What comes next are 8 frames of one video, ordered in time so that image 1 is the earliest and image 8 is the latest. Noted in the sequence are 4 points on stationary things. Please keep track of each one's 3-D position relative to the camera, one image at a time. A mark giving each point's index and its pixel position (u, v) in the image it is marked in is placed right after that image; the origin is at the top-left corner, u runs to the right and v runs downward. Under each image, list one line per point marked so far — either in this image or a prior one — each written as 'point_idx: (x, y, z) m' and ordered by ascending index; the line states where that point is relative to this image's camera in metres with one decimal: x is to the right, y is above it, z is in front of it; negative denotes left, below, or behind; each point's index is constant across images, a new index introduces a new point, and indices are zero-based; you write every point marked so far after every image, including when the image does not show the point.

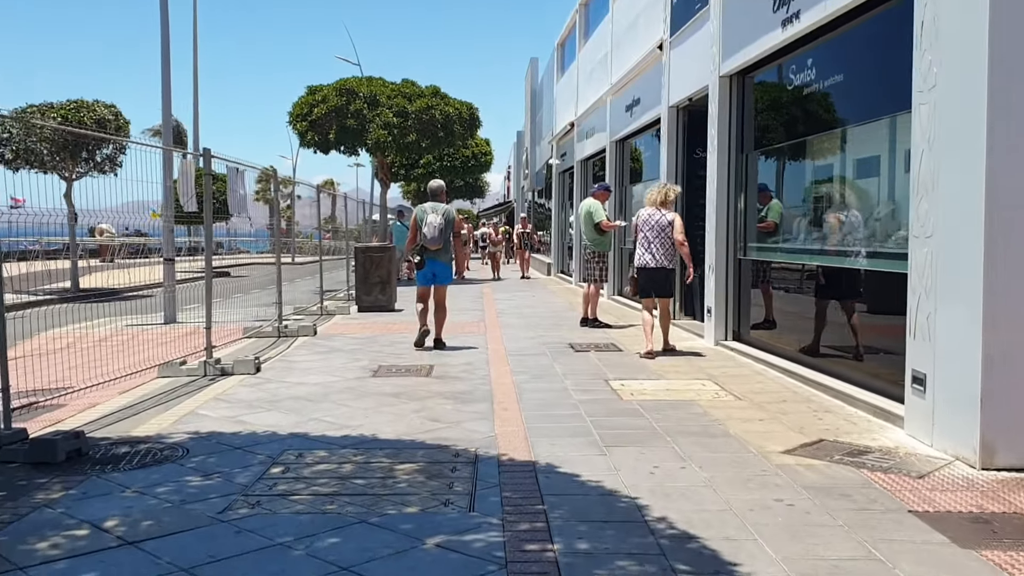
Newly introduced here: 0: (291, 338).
0: (-2.3, -0.5, +10.3) m
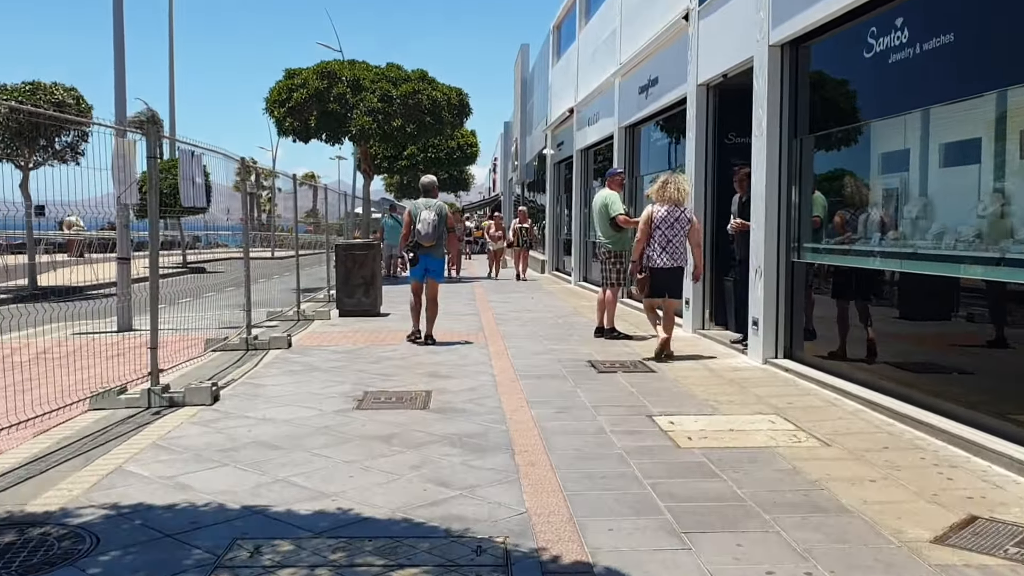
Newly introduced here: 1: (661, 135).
0: (-2.3, -0.6, +8.8) m
1: (+2.1, +2.0, +12.4) m
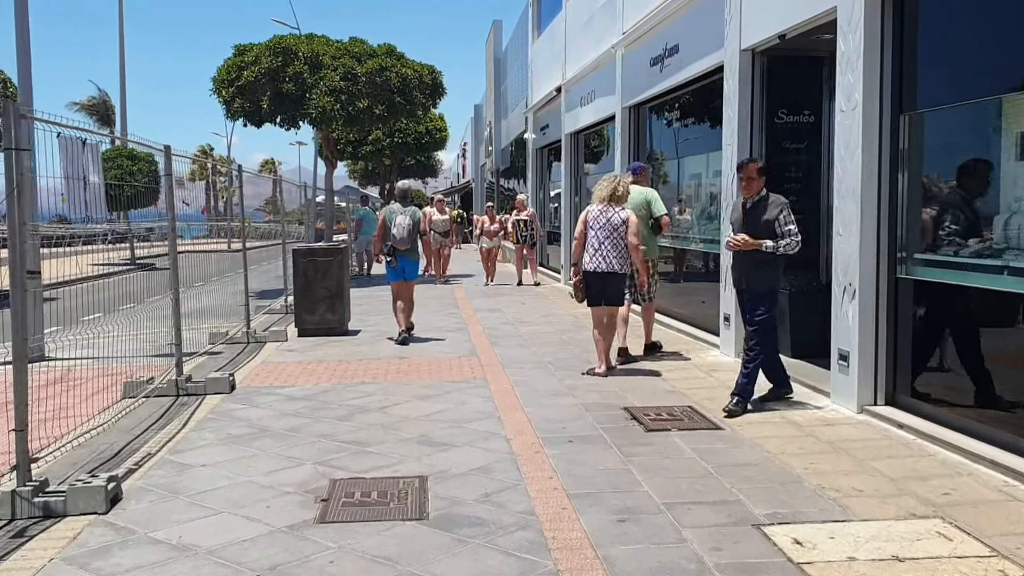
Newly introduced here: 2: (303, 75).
0: (-2.2, -0.8, +6.8) m
1: (+2.0, +1.9, +10.5) m
2: (-3.7, +3.7, +16.9) m
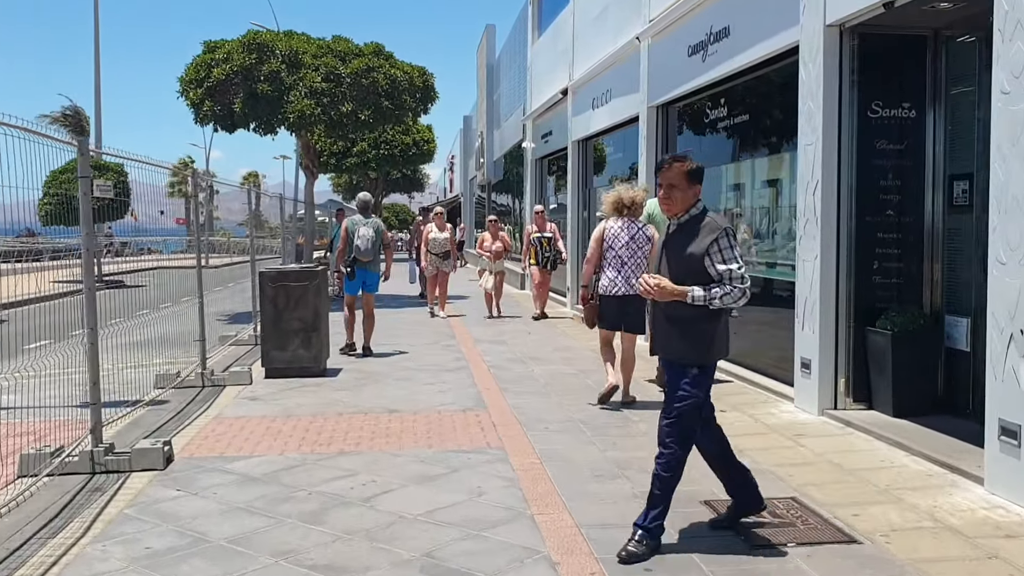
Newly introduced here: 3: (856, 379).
0: (-2.0, -1.0, +5.0) m
1: (+2.1, +1.6, +8.8) m
2: (-3.6, +3.4, +15.2) m
3: (+2.3, -0.6, +6.4) m
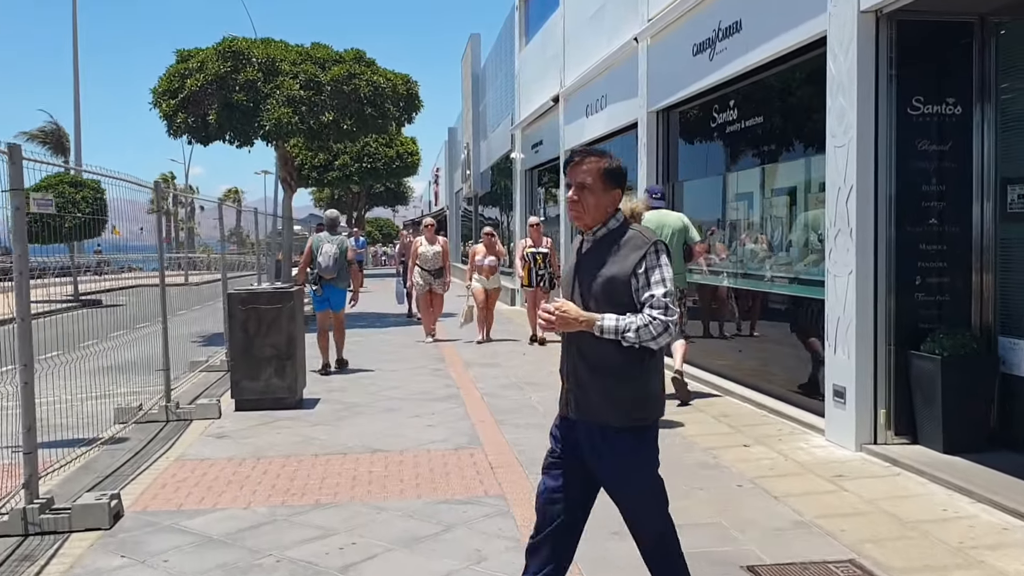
0: (-2.0, -1.1, +4.2) m
1: (+2.0, +1.5, +8.1) m
2: (-3.8, +3.1, +14.4) m
3: (+2.3, -0.7, +5.7) m
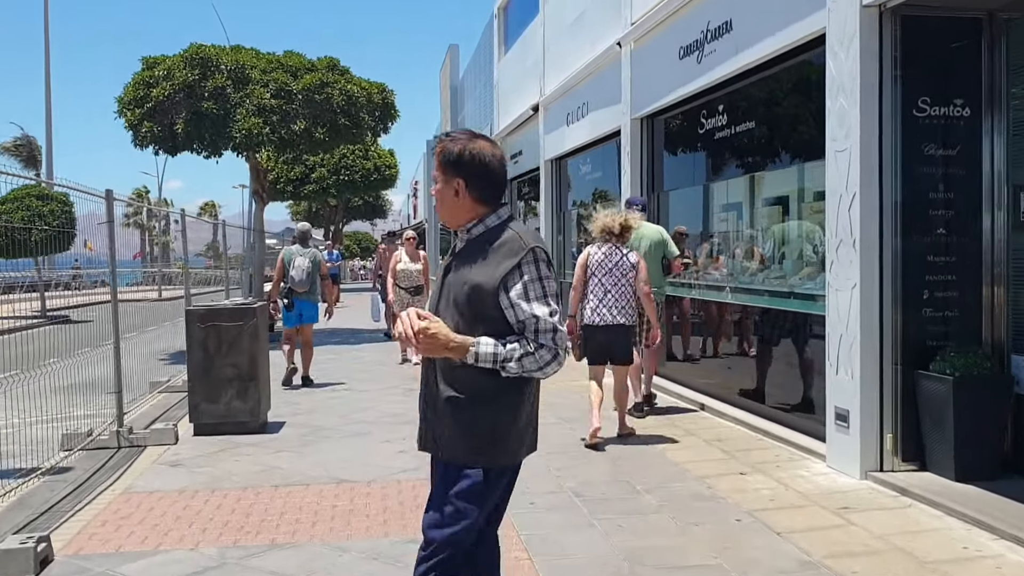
0: (-2.1, -1.2, +3.7) m
1: (+1.8, +1.3, +7.7) m
2: (-4.1, +2.8, +14.0) m
3: (+2.1, -0.8, +5.3) m
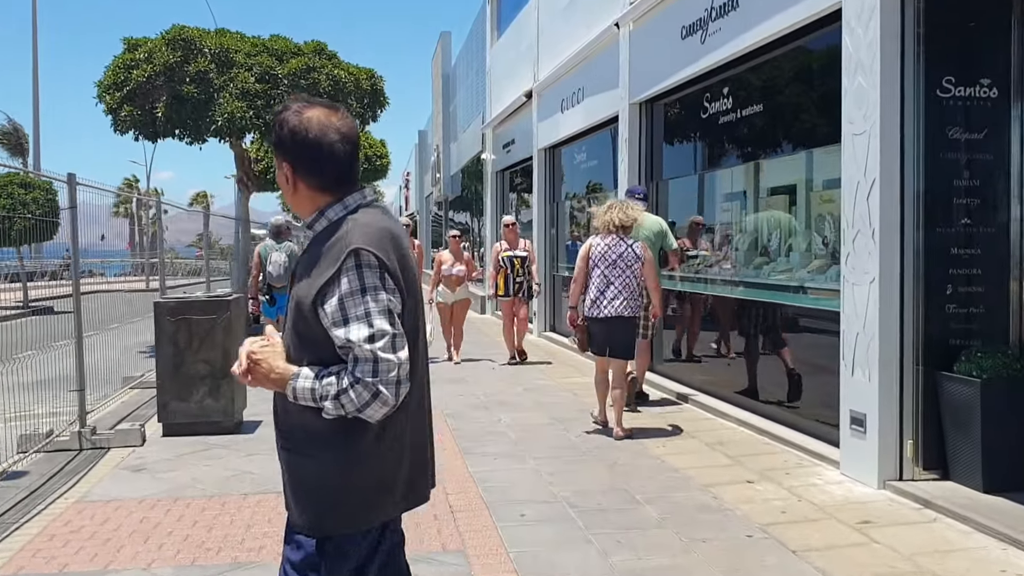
0: (-2.2, -1.2, +3.3) m
1: (+1.8, +1.4, +7.3) m
2: (-4.2, +3.0, +13.5) m
3: (+2.1, -0.8, +4.9) m
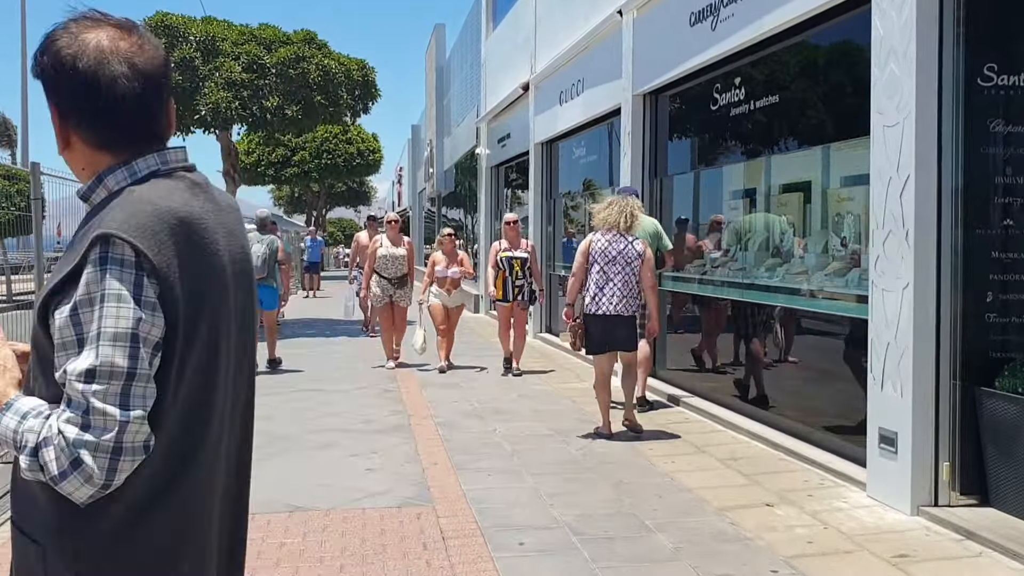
0: (-2.2, -1.2, +2.8) m
1: (+1.8, +1.4, +6.9) m
2: (-4.3, +3.0, +13.0) m
3: (+2.1, -0.8, +4.4) m
